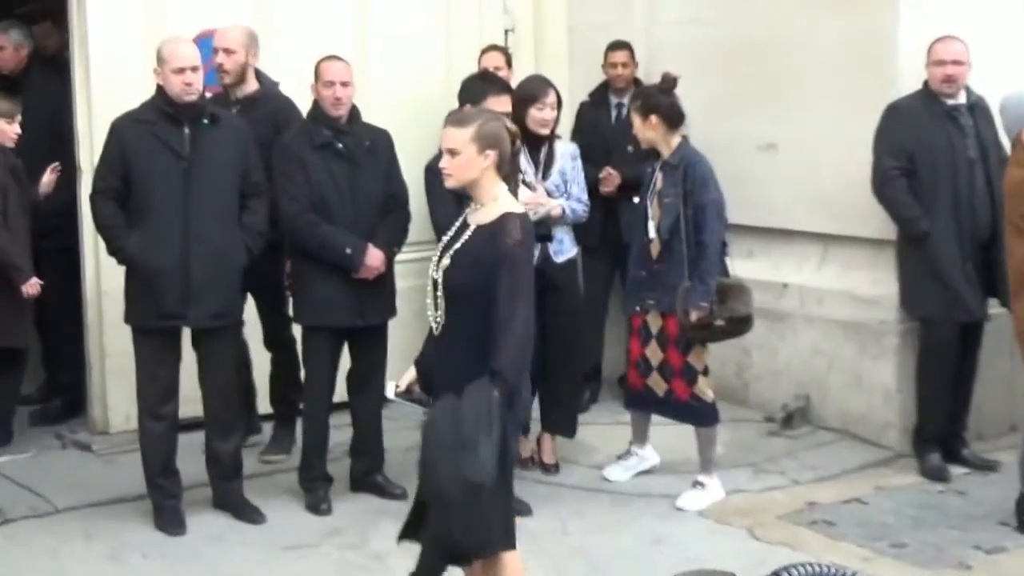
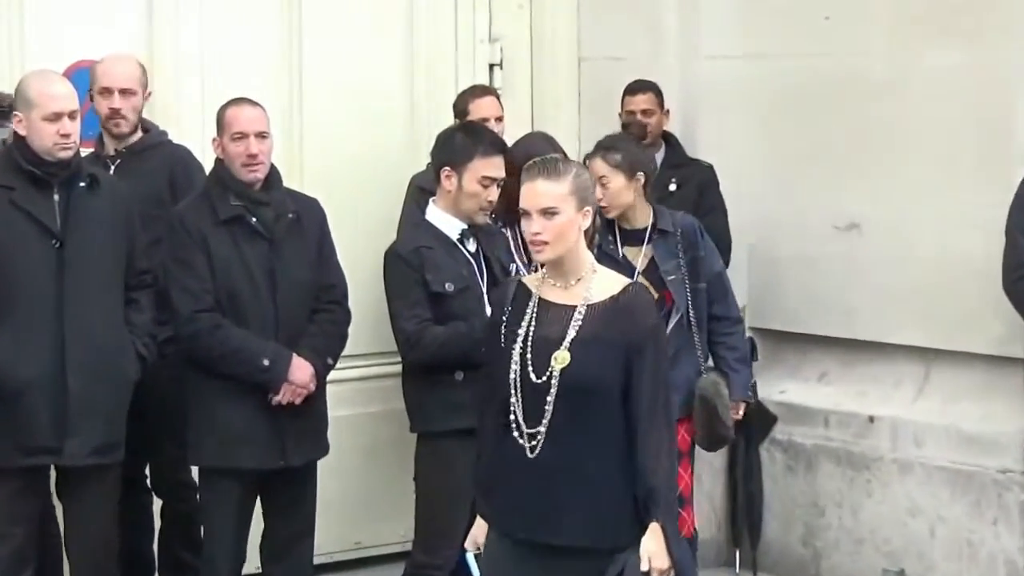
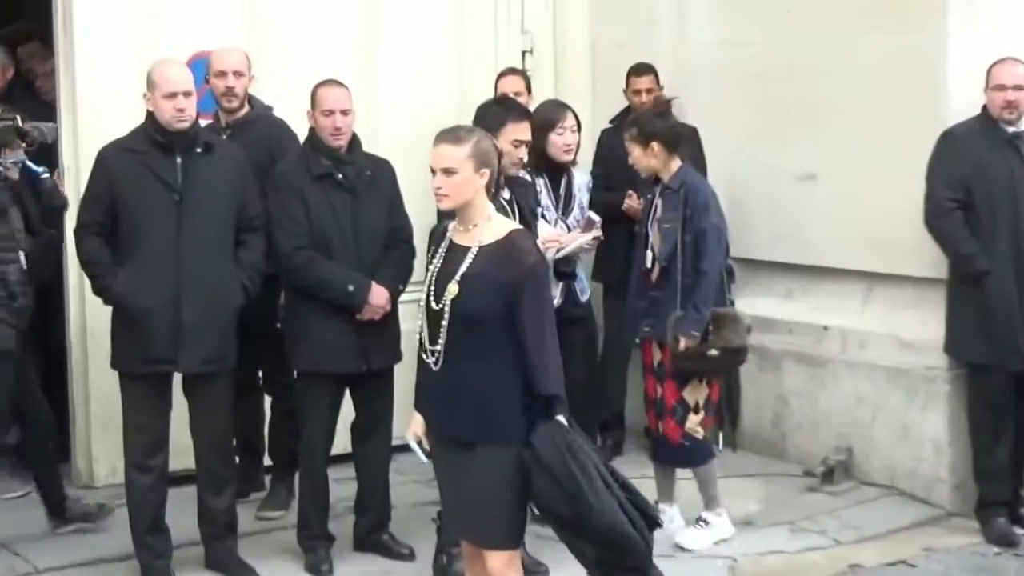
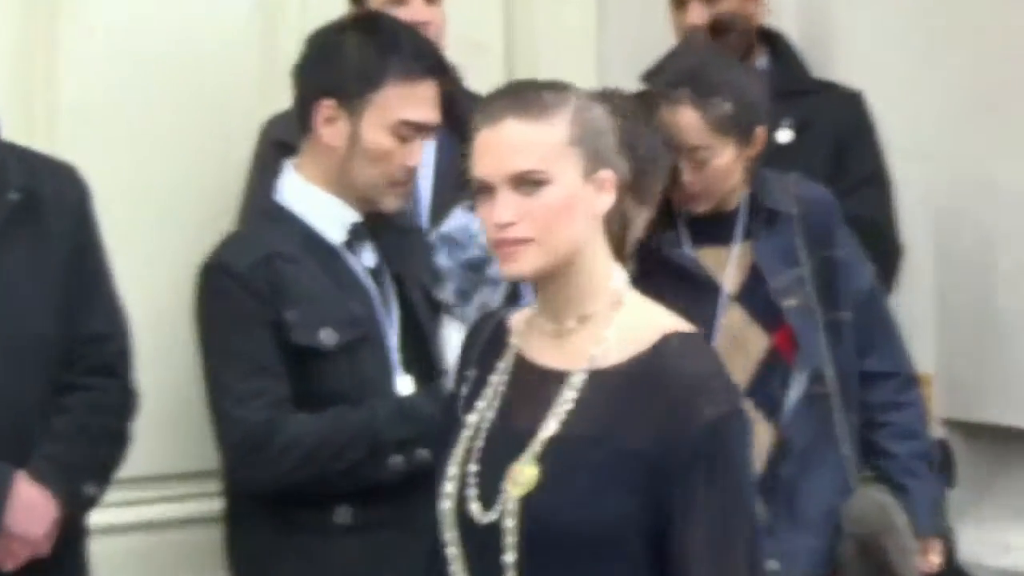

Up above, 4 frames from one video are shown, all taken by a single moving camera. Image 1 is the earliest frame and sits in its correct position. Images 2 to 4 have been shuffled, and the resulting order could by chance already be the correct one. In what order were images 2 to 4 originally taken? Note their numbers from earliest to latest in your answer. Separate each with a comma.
3, 2, 4
